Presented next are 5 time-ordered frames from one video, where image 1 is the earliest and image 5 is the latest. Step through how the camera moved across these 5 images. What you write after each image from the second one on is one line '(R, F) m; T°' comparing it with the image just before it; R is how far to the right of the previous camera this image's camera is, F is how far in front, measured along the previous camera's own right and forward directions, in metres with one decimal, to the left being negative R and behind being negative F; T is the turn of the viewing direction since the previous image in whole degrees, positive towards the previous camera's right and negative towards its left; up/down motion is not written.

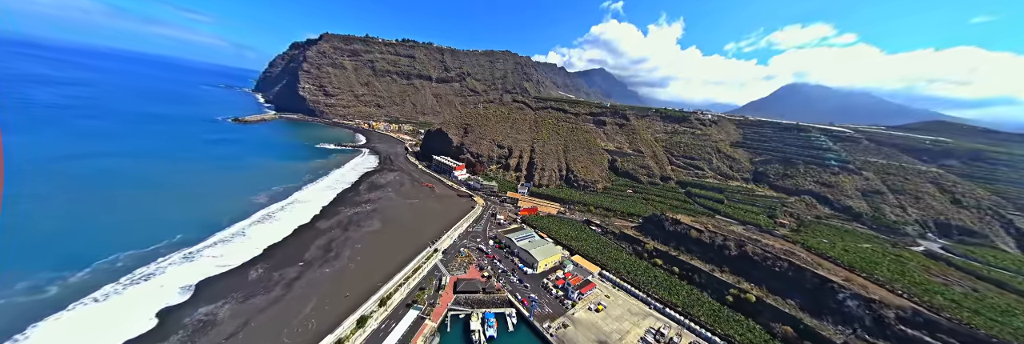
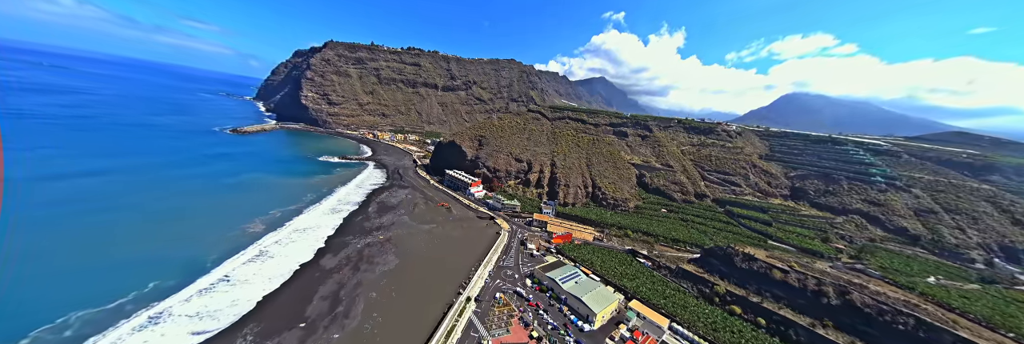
(-5.1, +5.0) m; 0°
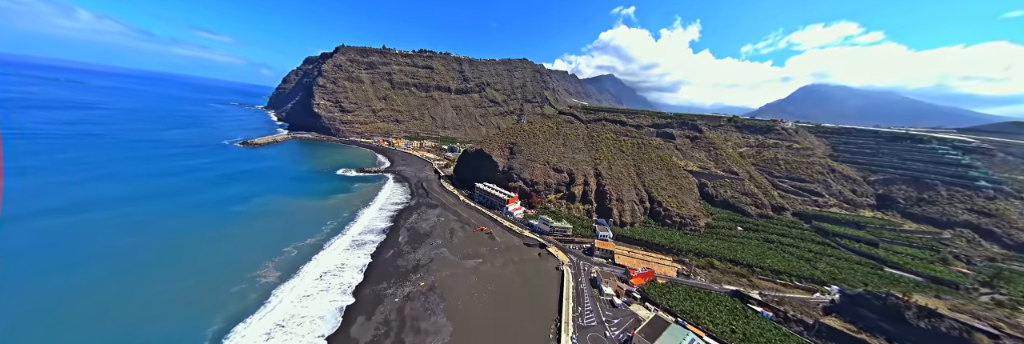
(-7.3, +6.8) m; -2°
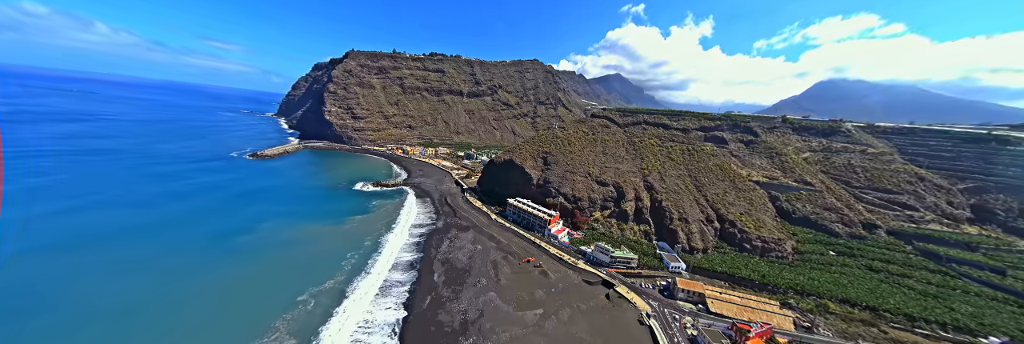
(-6.5, +6.0) m; -1°
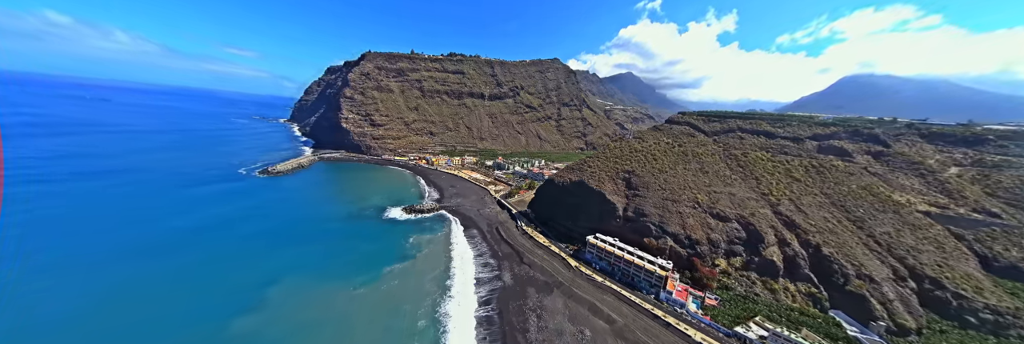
(-11.5, +10.5) m; -1°
